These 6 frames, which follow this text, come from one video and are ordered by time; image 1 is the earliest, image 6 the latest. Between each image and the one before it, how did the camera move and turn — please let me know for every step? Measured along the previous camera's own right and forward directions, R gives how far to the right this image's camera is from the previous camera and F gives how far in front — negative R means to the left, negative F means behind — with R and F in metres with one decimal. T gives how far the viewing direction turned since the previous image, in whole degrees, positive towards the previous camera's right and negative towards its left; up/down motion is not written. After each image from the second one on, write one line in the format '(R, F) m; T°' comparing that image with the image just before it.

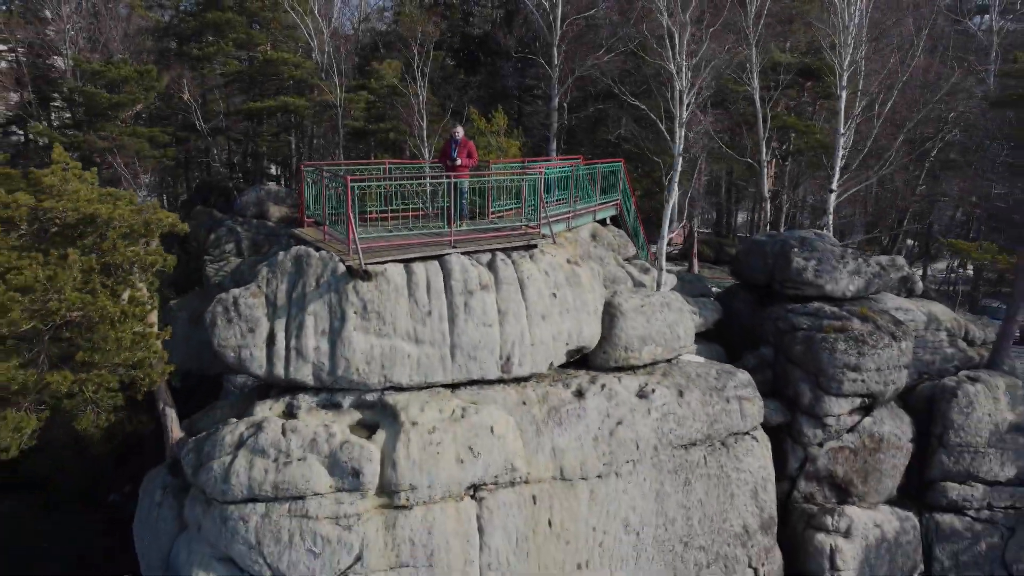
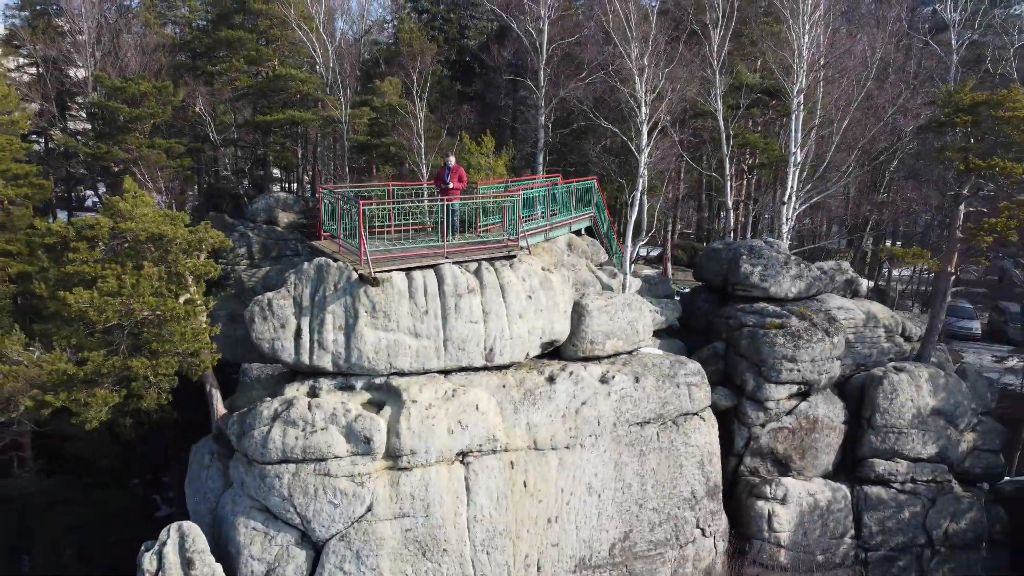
(+0.1, -1.0) m; 0°
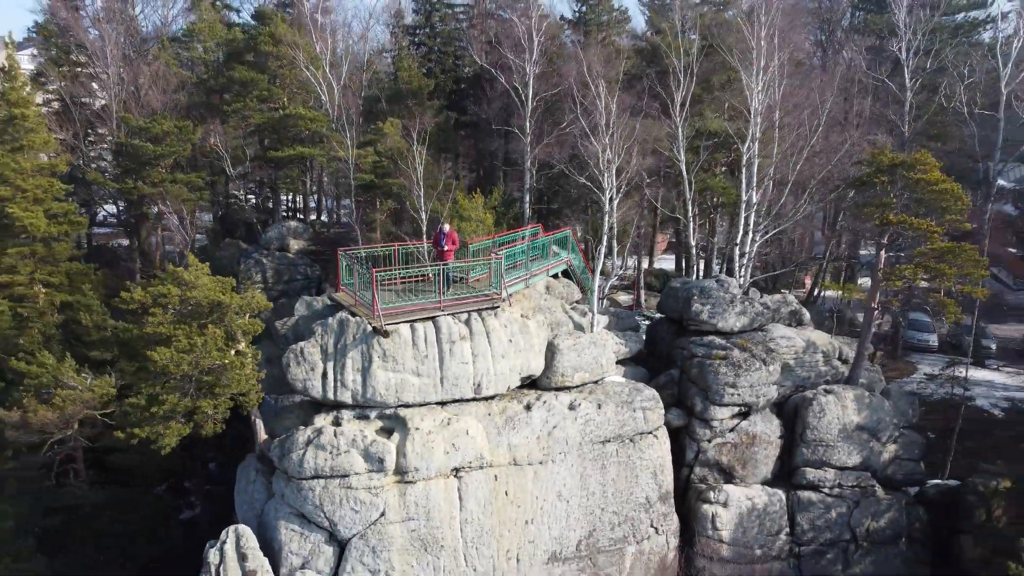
(+0.1, -1.4) m; 0°
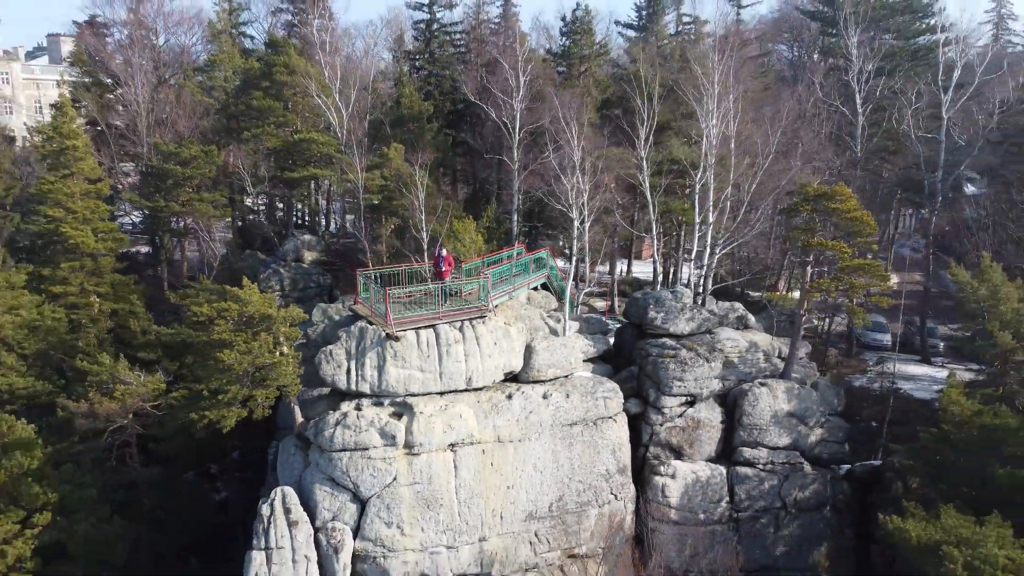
(+0.2, -1.9) m; 0°
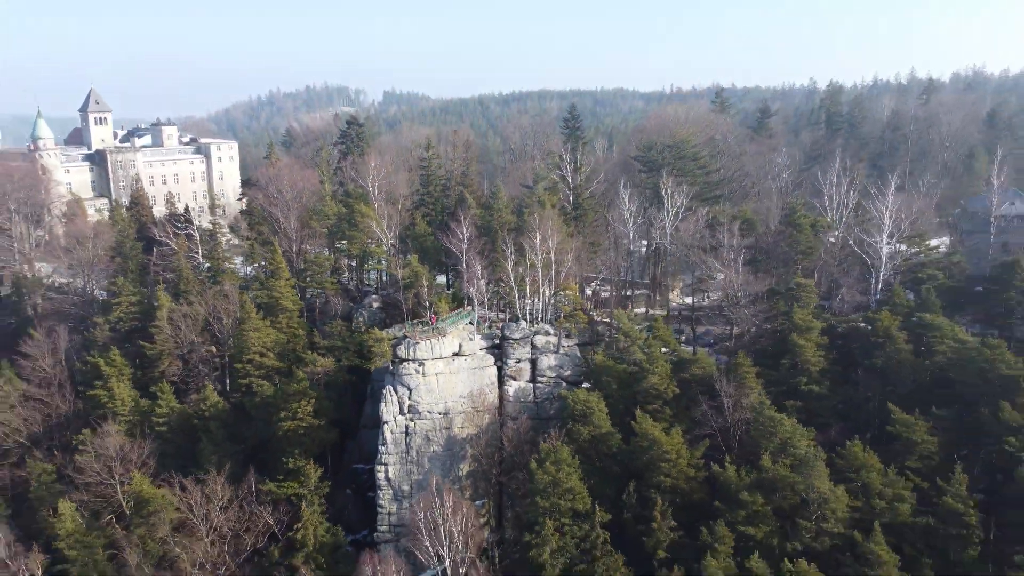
(+2.7, -20.8) m; -1°
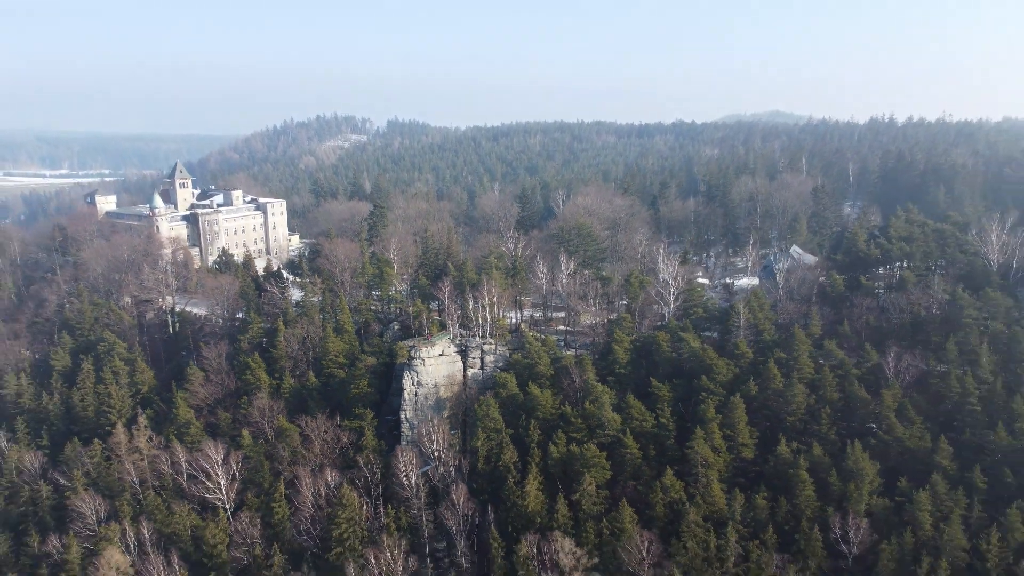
(+3.3, -28.4) m; 0°
